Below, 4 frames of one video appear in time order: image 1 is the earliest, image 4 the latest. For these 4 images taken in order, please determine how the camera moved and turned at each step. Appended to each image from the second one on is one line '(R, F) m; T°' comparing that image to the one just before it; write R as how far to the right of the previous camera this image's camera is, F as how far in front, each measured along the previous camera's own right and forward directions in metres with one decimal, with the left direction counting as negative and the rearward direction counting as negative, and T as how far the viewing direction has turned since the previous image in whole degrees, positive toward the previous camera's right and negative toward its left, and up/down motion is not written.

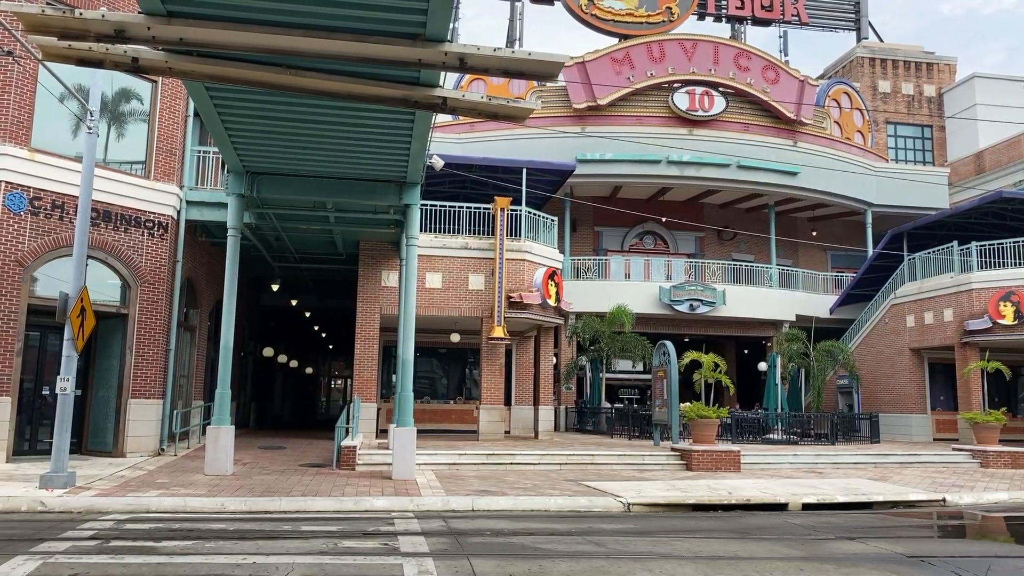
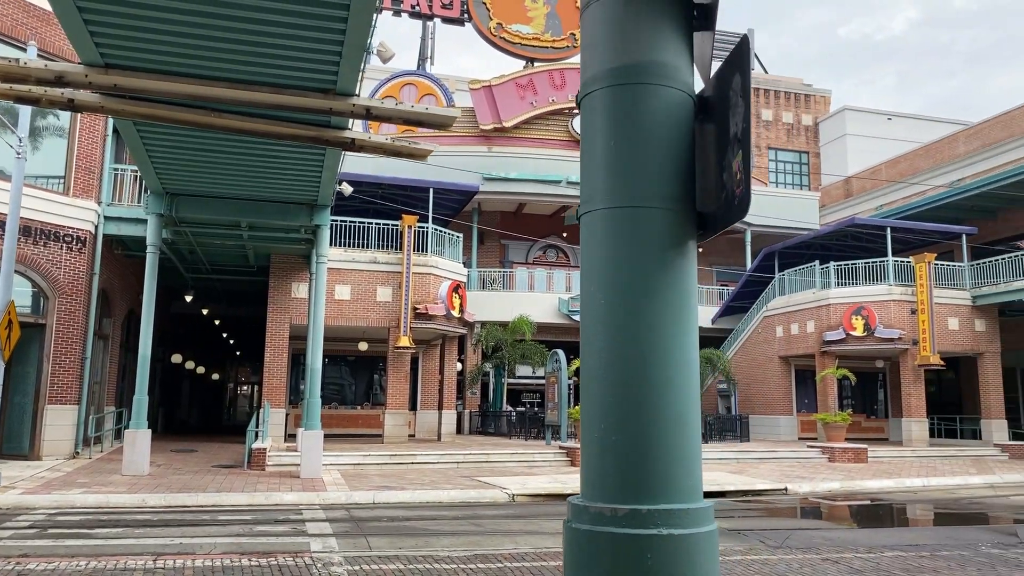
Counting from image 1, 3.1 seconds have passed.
(+0.2, -1.7) m; +6°
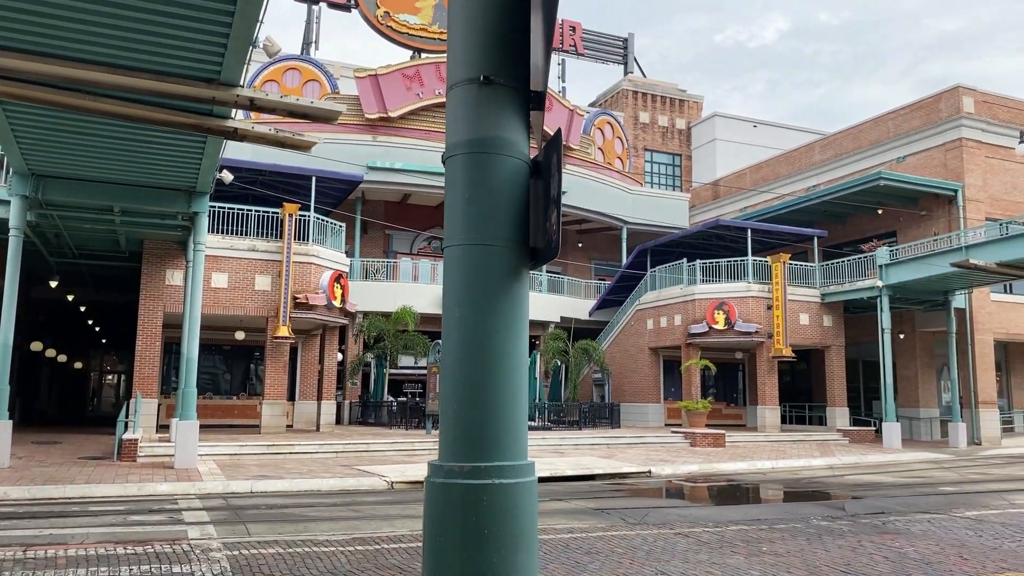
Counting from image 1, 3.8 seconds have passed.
(0.0, -0.5) m; +8°
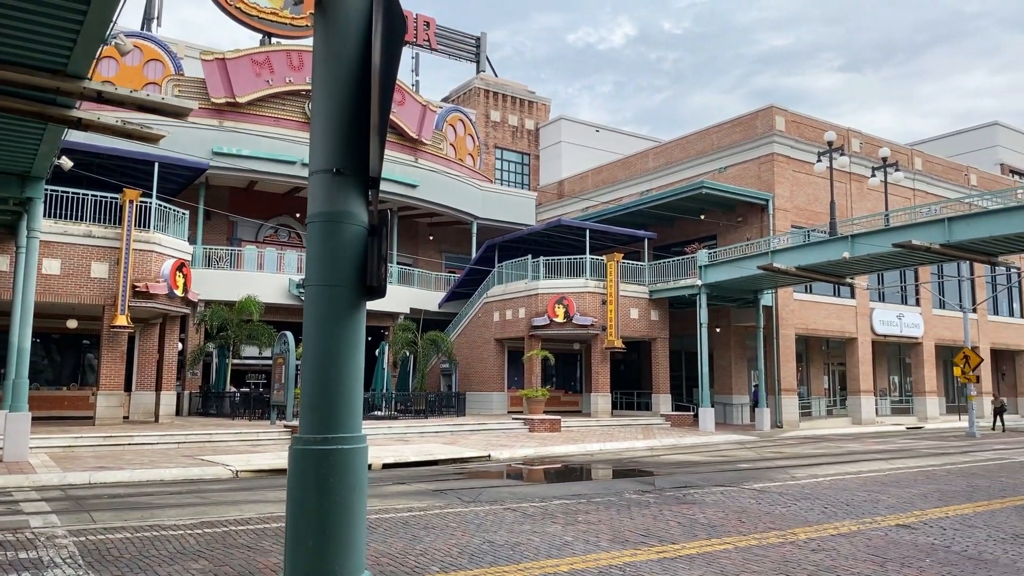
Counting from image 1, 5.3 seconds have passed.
(0.0, -1.0) m; +10°
